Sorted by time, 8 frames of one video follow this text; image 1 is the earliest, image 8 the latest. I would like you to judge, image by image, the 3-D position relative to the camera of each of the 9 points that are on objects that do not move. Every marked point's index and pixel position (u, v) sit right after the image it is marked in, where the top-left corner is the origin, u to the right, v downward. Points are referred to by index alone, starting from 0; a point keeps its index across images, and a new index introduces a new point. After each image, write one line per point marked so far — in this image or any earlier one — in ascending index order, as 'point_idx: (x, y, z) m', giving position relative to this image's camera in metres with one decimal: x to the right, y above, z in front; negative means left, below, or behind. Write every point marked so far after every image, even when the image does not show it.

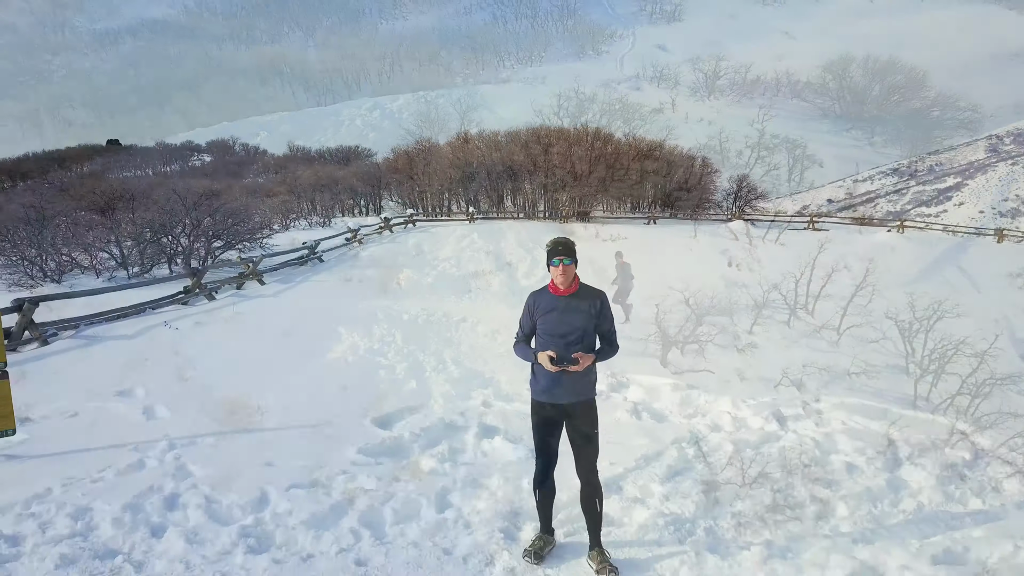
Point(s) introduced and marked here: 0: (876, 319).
0: (+2.1, -0.2, +4.8) m
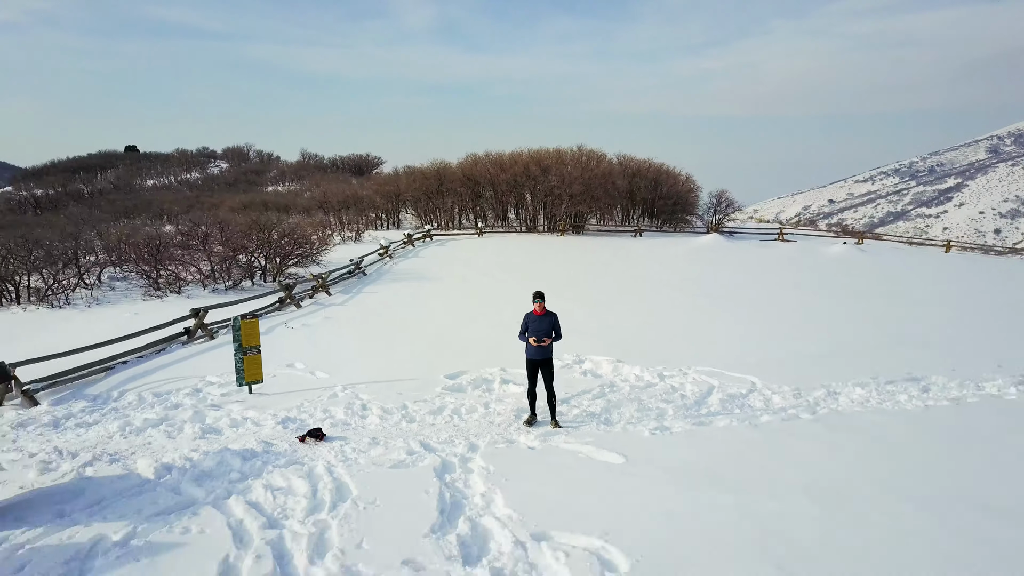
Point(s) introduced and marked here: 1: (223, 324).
0: (+2.2, -0.3, +6.5) m
1: (-1.8, -0.2, +5.3) m
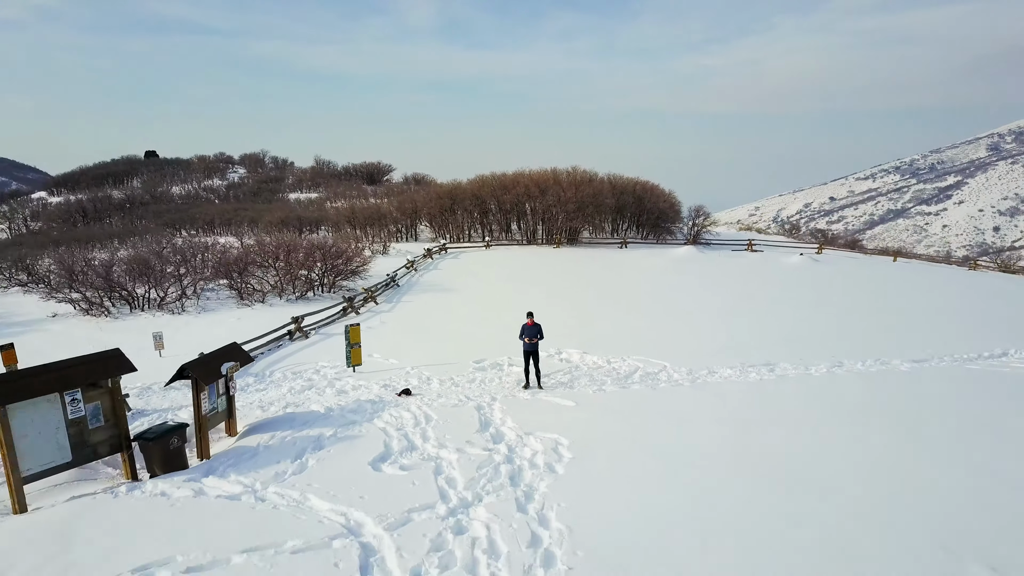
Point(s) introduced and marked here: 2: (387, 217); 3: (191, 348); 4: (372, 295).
0: (+2.2, -0.4, +8.7) m
1: (-1.8, -0.4, +7.5) m
2: (-2.8, +1.5, +18.2) m
3: (-2.7, -0.5, +6.8) m
4: (-1.6, -0.1, +9.5) m
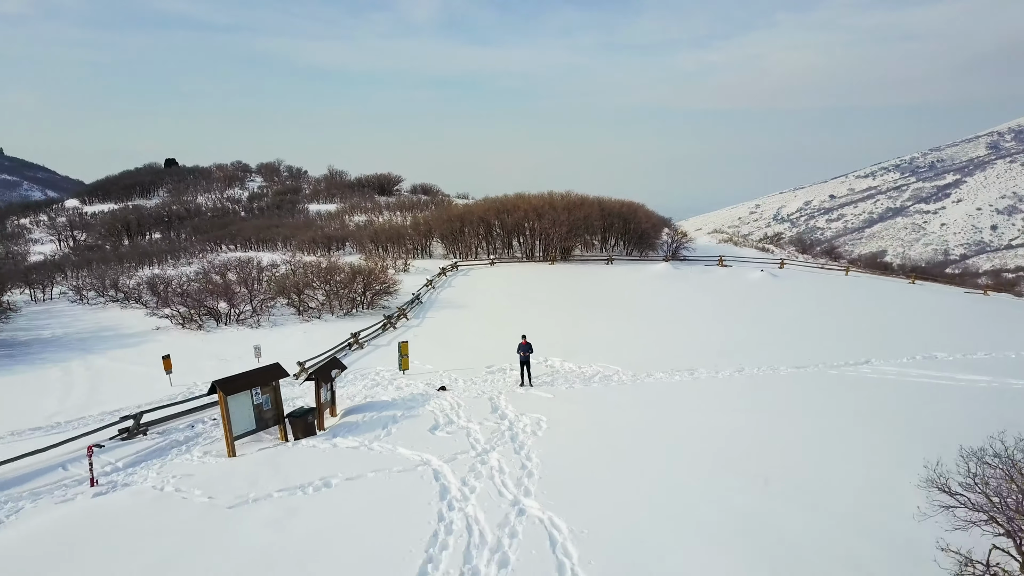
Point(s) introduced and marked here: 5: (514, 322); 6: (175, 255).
0: (+2.2, -0.7, +11.3) m
1: (-1.8, -0.6, +10.1) m
2: (-2.7, +1.3, +20.8) m
3: (-2.7, -0.8, +9.4) m
4: (-1.6, -0.4, +12.1) m
5: (0.0, -0.5, +12.4) m
6: (-8.2, +0.8, +20.2) m
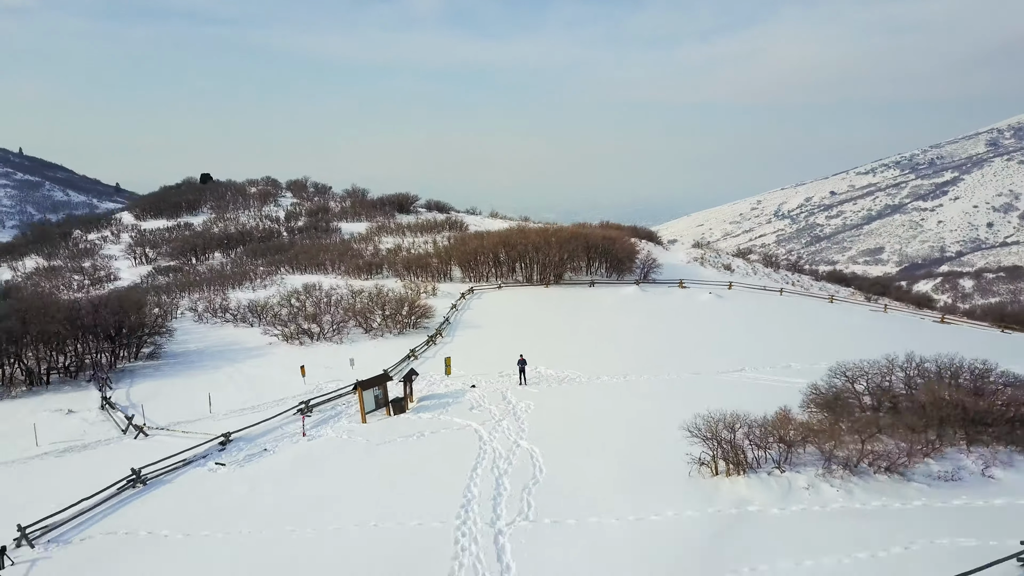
0: (+2.3, -1.3, +16.5) m
1: (-1.8, -1.2, +15.2) m
2: (-2.6, +0.8, +26.0) m
3: (-2.6, -1.4, +14.6) m
4: (-1.5, -1.0, +17.3) m
5: (+0.1, -1.1, +17.6) m
6: (-8.1, +0.3, +25.4) m
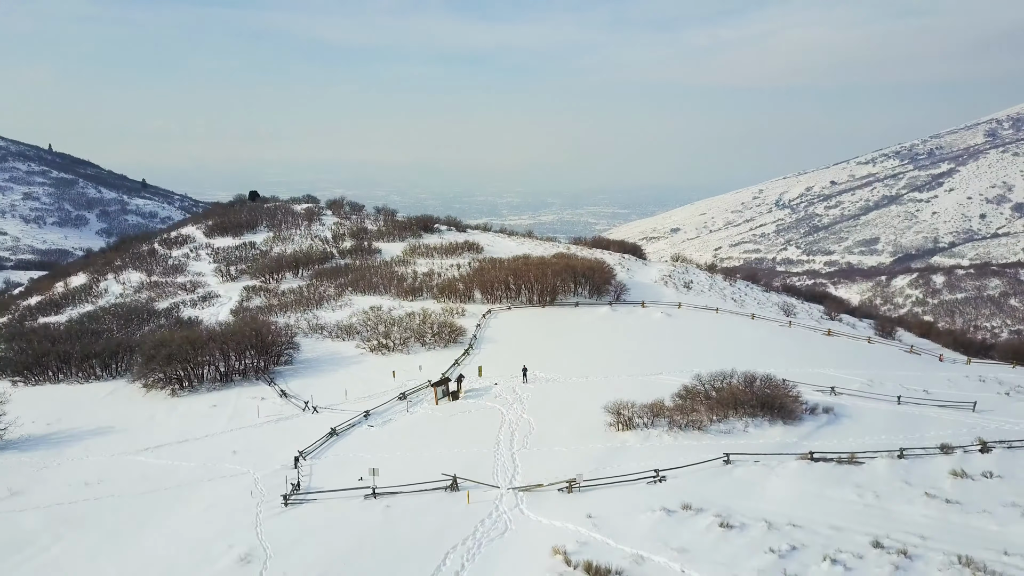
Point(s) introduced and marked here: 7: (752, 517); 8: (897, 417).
0: (+2.5, -2.2, +25.4) m
1: (-1.6, -2.2, +24.2) m
2: (-2.3, 0.0, +34.9) m
3: (-2.4, -2.4, +23.6) m
4: (-1.3, -1.9, +26.2) m
5: (+0.3, -2.0, +26.5) m
6: (-7.9, -0.4, +34.3) m
7: (+3.5, -3.4, +11.9) m
8: (+8.7, -2.9, +18.2) m
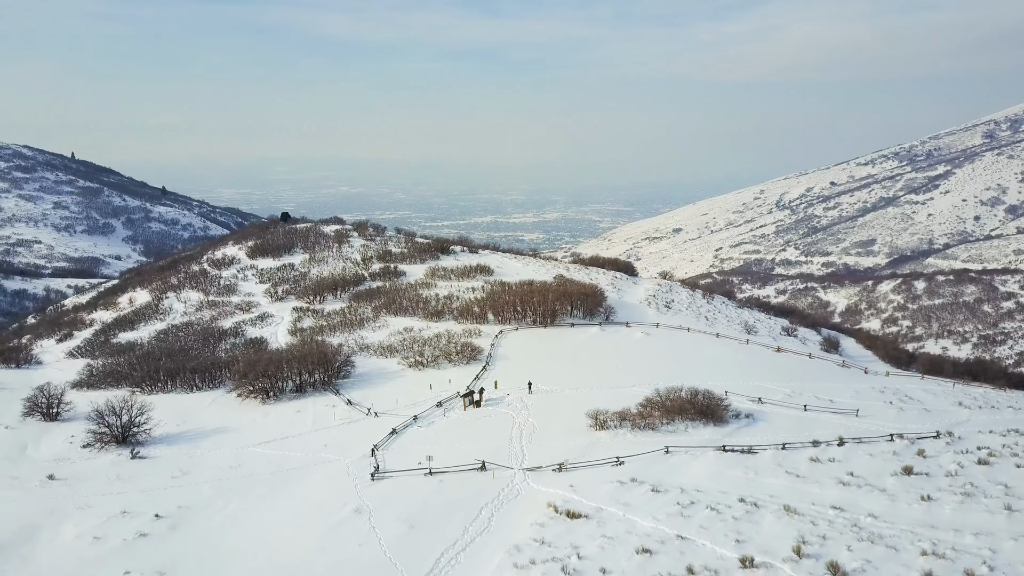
0: (+2.8, -3.4, +32.5) m
1: (-1.2, -3.4, +31.3) m
2: (-2.0, -1.2, +42.0) m
3: (-2.1, -3.6, +30.7) m
4: (-1.0, -3.1, +33.4) m
5: (+0.6, -3.2, +33.7) m
6: (-7.5, -1.6, +41.5) m
7: (+3.8, -4.6, +19.1) m
8: (+8.9, -4.1, +25.3) m
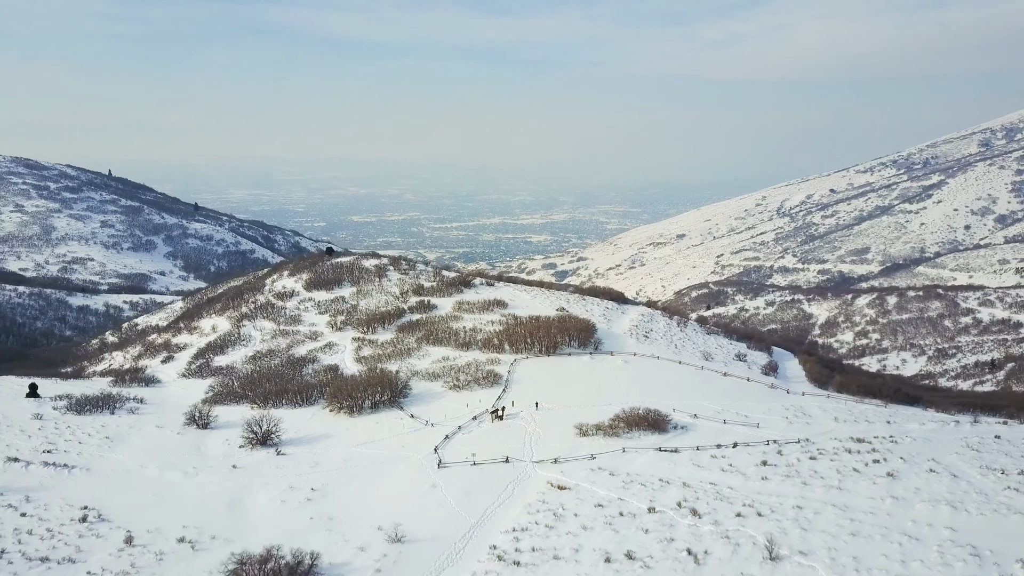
0: (+3.5, -5.9, +45.1) m
1: (-0.6, -5.9, +43.9) m
2: (-1.2, -3.6, +54.6) m
3: (-1.4, -6.1, +43.3) m
4: (-0.3, -5.6, +46.0) m
5: (+1.3, -5.7, +46.2) m
6: (-6.7, -4.1, +54.2) m
7: (+4.3, -7.1, +31.6) m
8: (+9.5, -6.6, +37.8) m
